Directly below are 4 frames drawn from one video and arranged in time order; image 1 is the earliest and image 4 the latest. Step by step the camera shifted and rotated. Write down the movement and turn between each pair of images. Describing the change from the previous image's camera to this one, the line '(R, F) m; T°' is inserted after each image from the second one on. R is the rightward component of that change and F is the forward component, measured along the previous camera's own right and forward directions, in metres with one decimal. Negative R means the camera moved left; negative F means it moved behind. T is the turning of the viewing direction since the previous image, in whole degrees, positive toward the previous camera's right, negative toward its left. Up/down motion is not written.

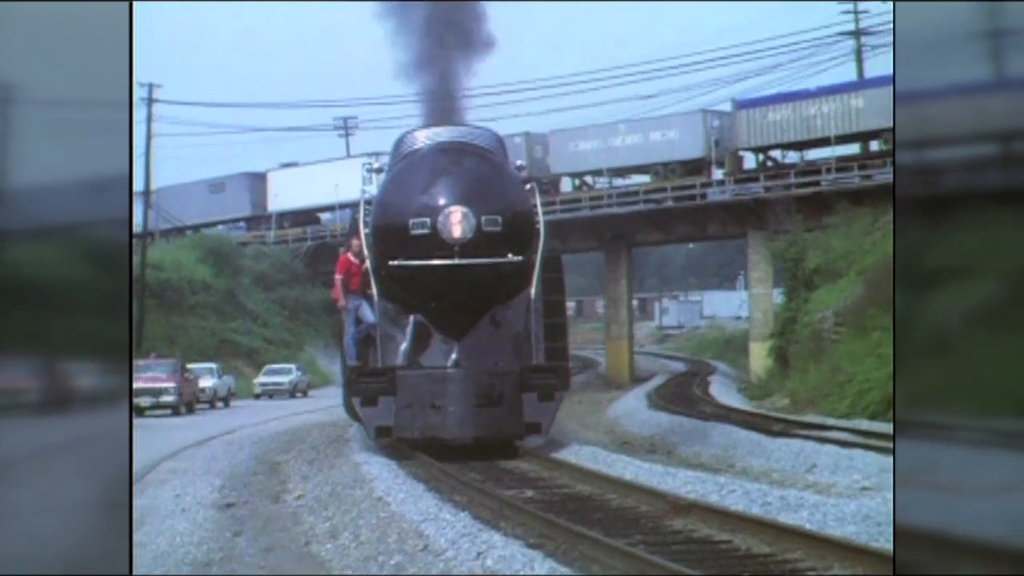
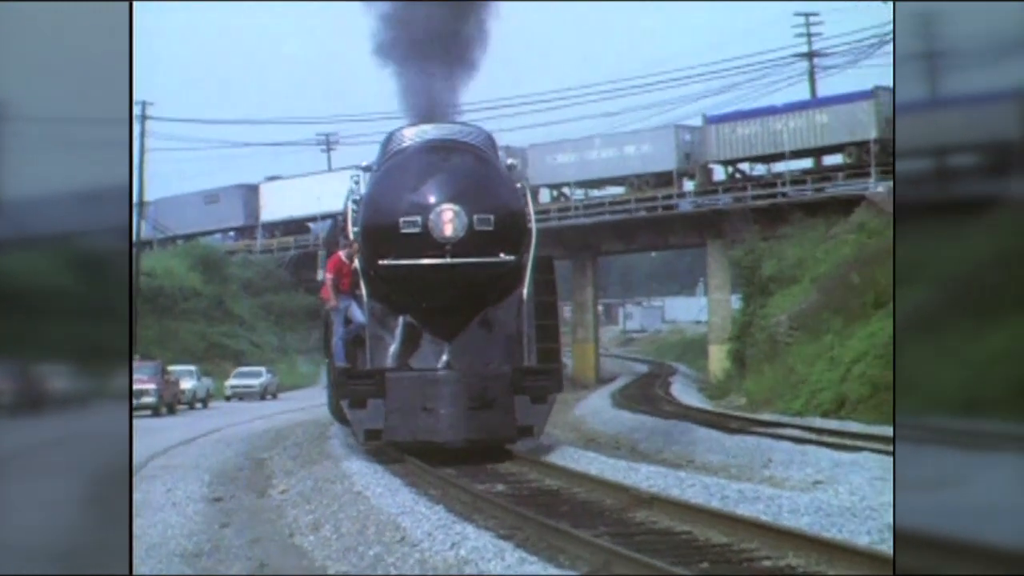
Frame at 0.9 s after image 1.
(+0.1, -0.2) m; 0°
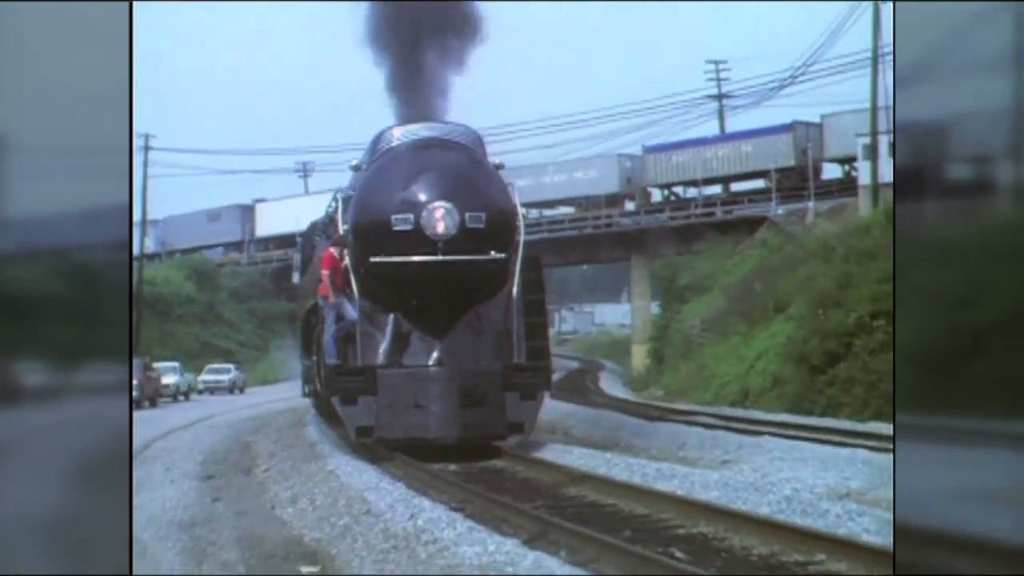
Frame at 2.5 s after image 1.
(+0.2, -0.5) m; 0°
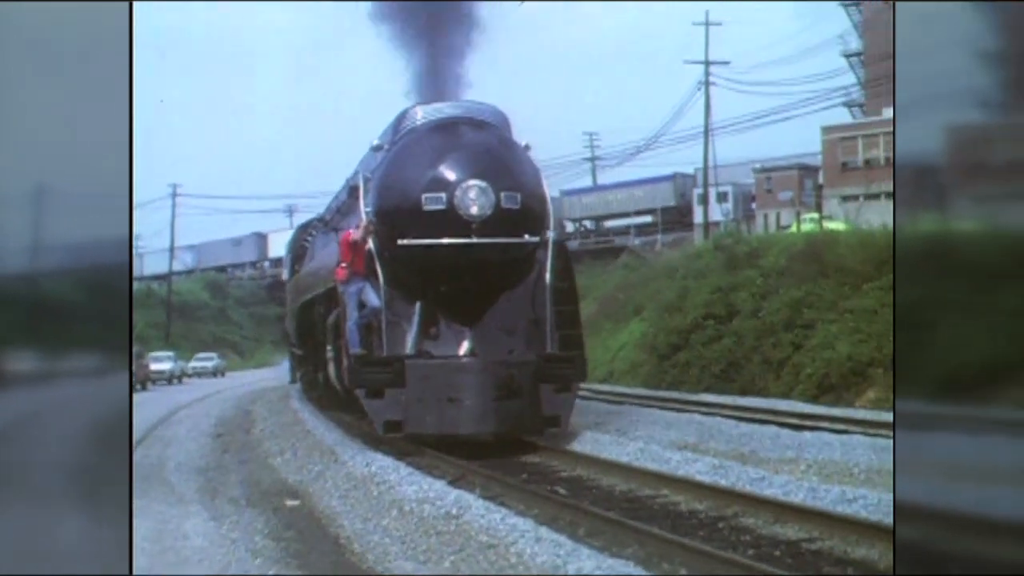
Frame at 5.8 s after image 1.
(+0.3, -1.4) m; 0°
